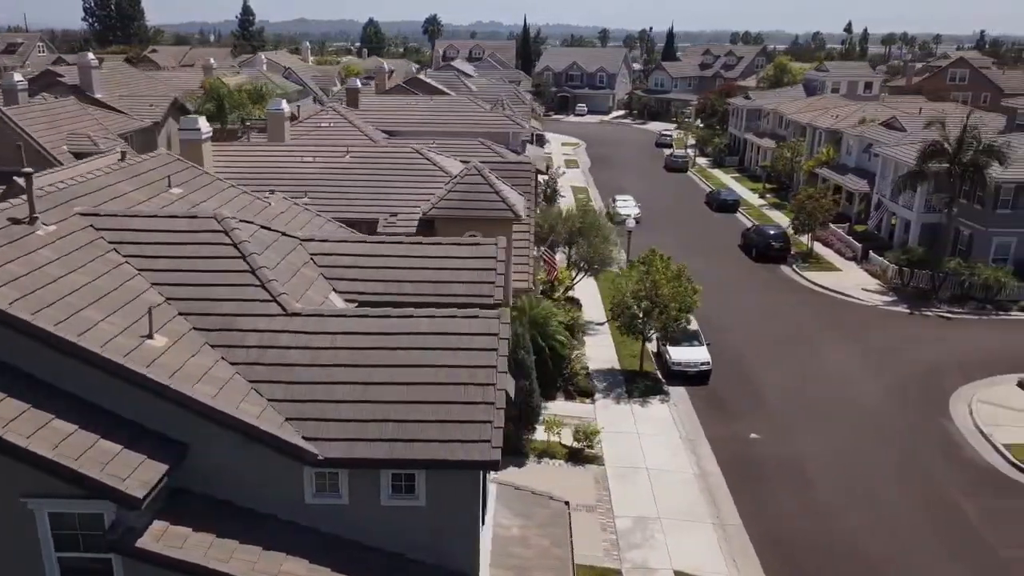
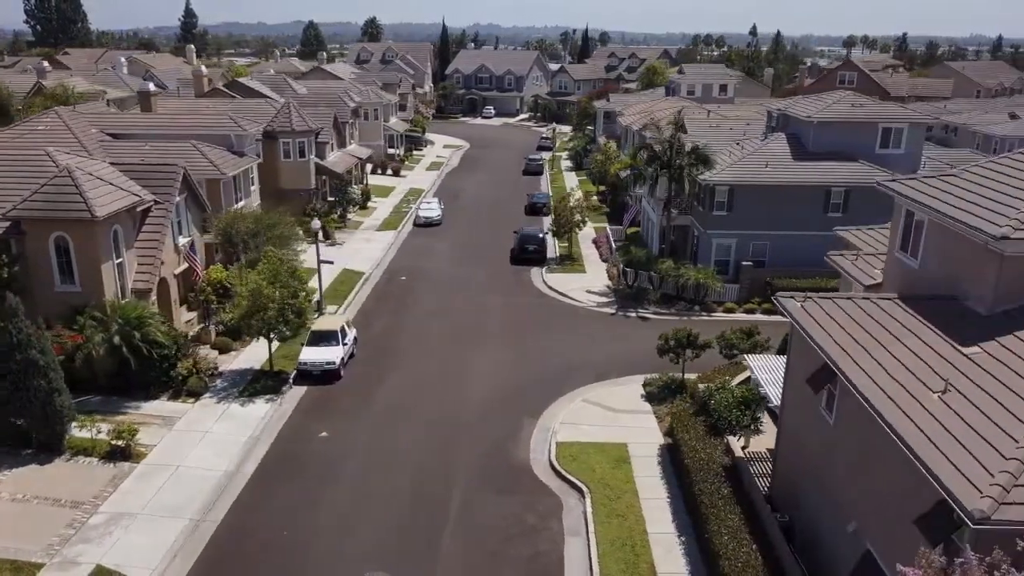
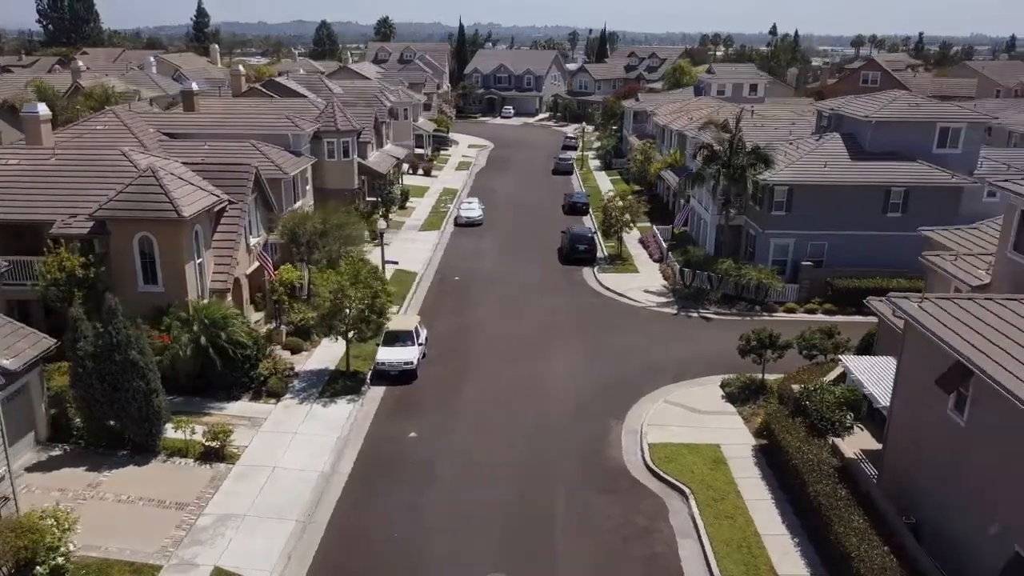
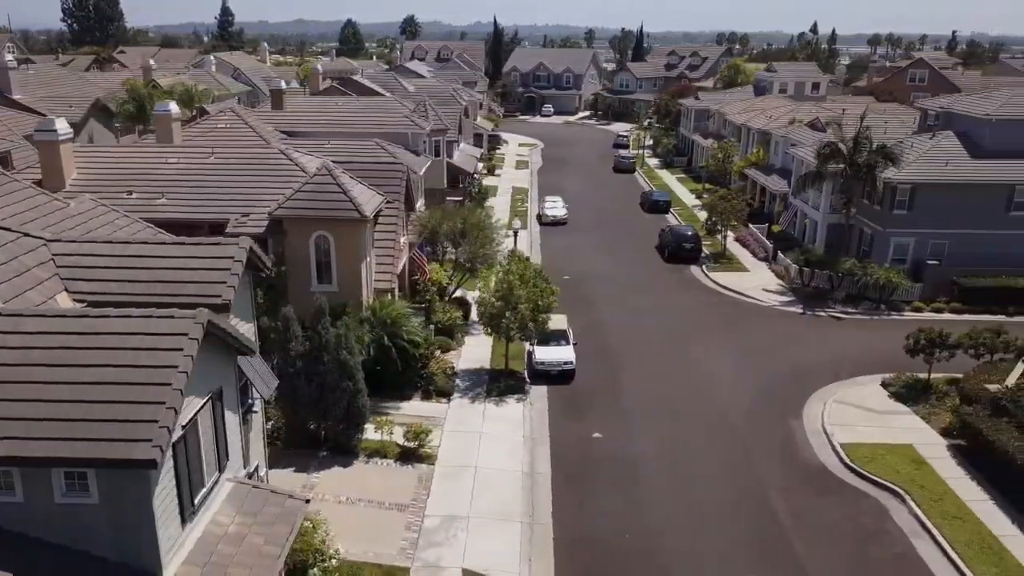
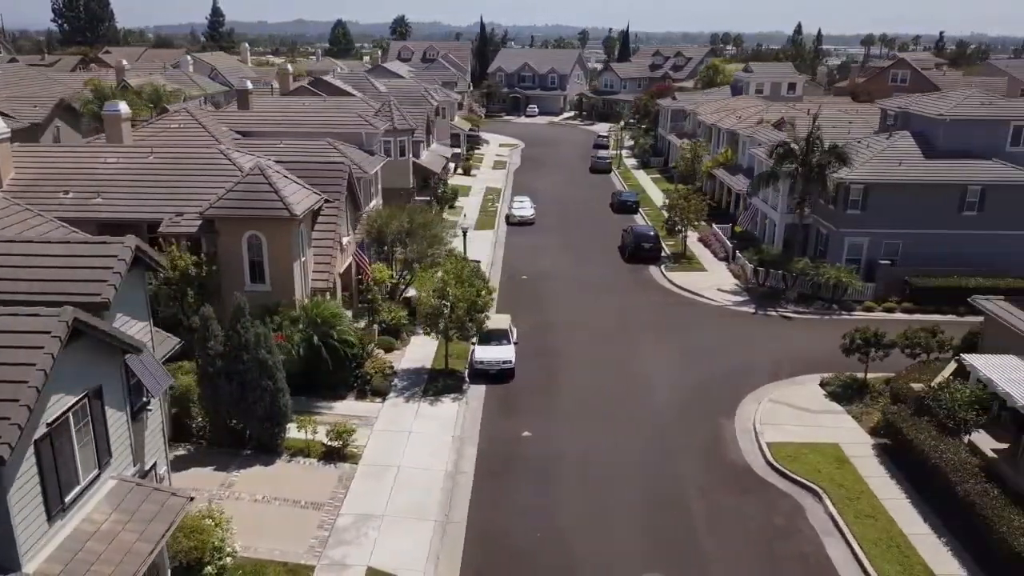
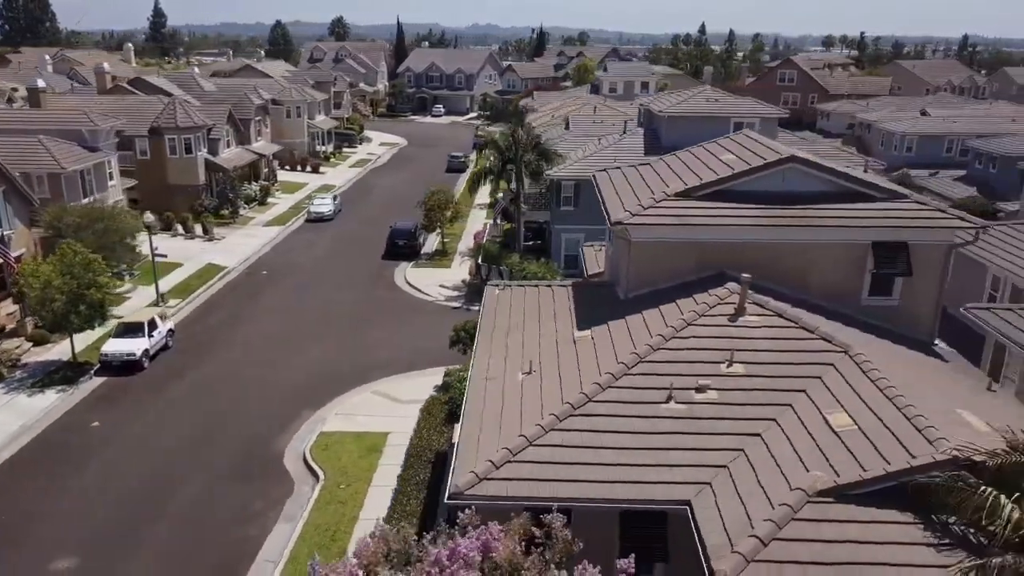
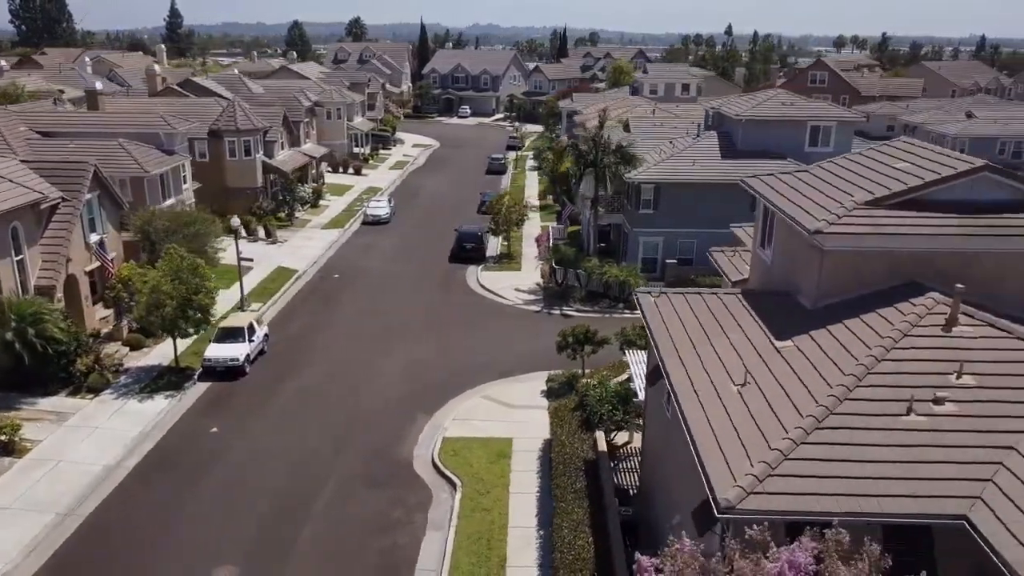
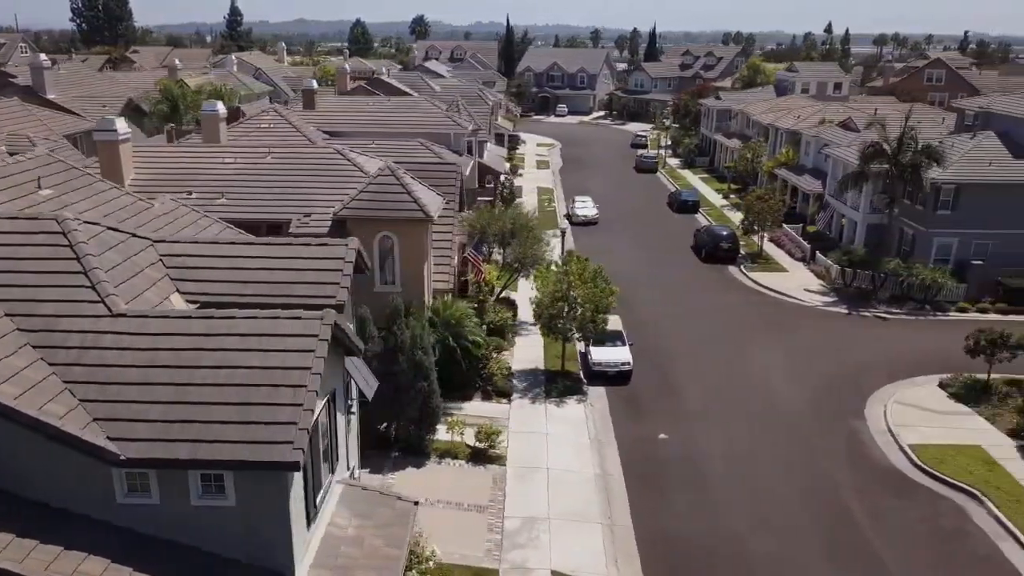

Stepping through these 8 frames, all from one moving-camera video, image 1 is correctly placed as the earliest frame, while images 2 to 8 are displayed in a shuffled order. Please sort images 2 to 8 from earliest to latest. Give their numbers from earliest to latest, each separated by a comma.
8, 4, 5, 3, 2, 7, 6
